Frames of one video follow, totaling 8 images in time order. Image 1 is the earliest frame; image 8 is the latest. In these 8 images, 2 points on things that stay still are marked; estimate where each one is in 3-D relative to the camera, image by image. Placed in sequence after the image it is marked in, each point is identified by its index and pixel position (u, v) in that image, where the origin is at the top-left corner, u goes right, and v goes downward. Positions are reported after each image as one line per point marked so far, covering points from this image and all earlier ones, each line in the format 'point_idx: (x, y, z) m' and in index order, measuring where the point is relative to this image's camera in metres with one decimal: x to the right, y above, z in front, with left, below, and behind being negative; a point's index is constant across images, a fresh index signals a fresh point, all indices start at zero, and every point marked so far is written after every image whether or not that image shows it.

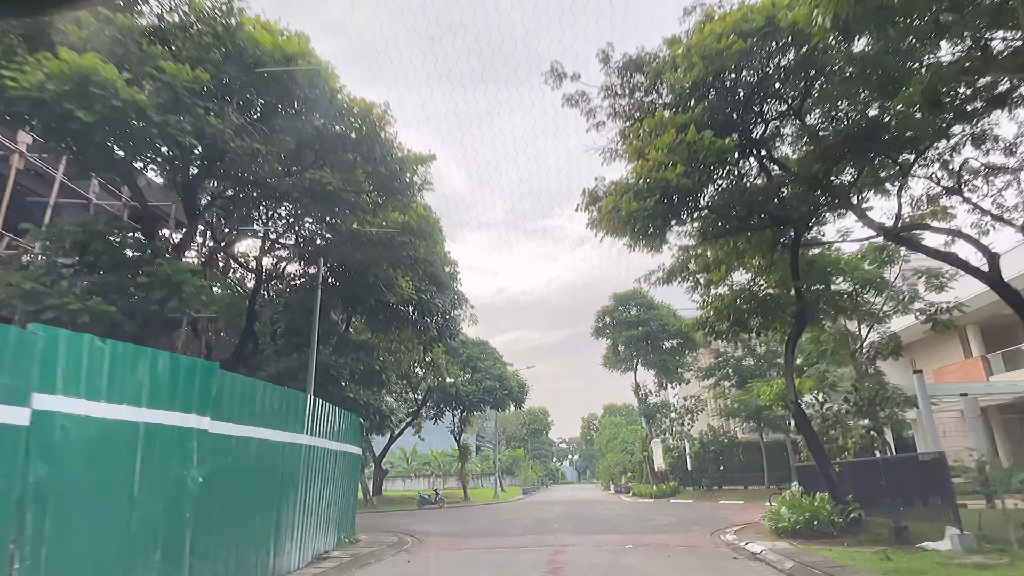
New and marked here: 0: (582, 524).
0: (+2.2, -7.3, +16.6) m
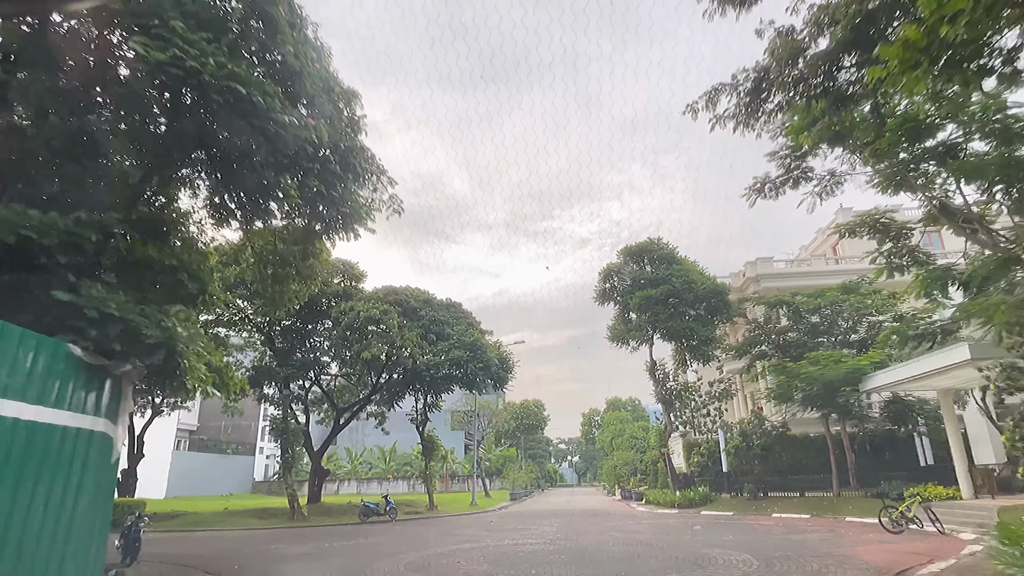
0: (+1.2, -4.7, +9.1) m
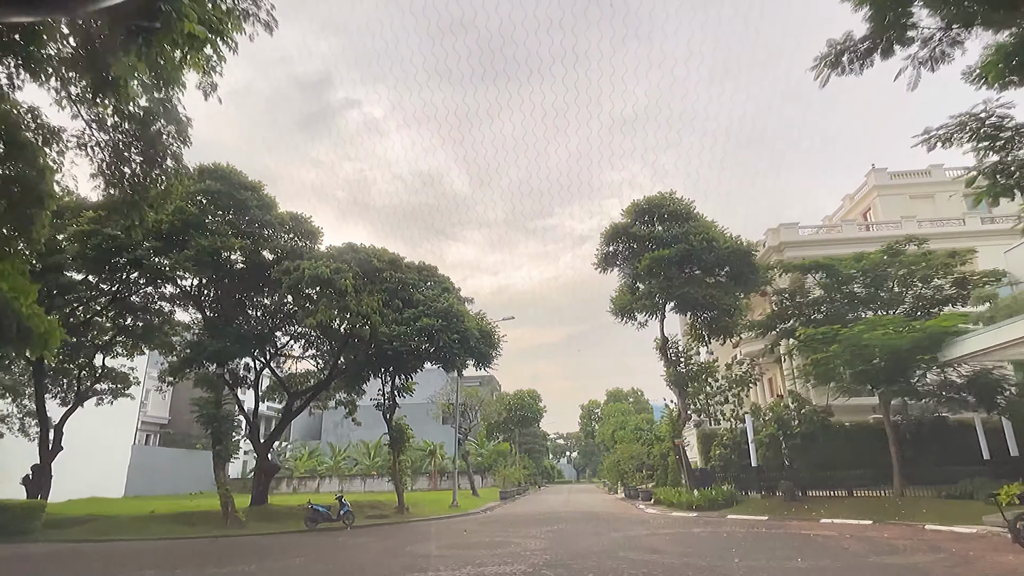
0: (+0.7, -3.2, +5.0) m
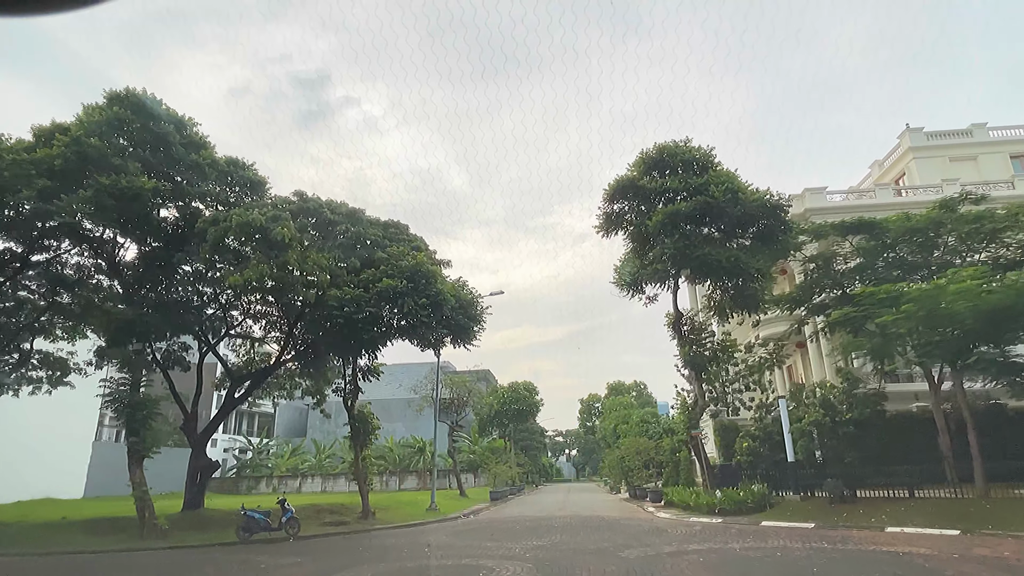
0: (+0.2, -2.0, +1.7) m
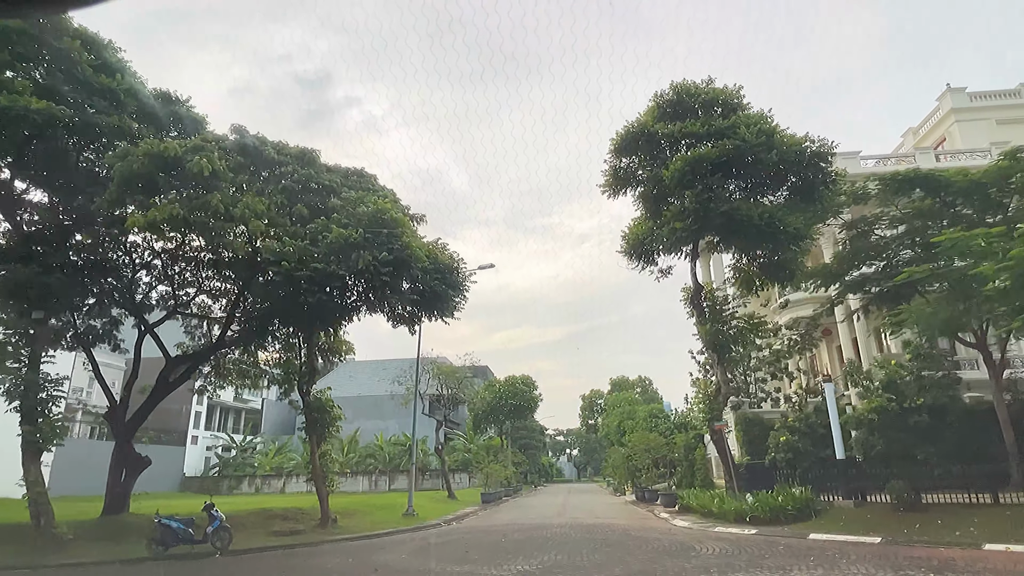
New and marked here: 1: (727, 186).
0: (-0.1, -1.0, -1.2) m
1: (+5.9, +2.8, +14.5) m
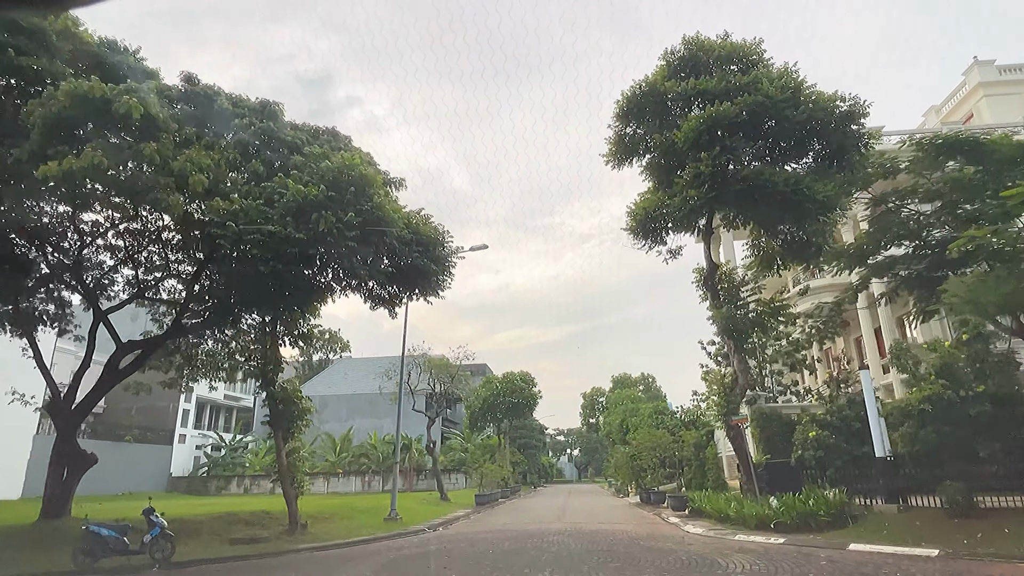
0: (-0.4, -0.4, -2.8) m
1: (+5.7, +3.3, +12.9) m
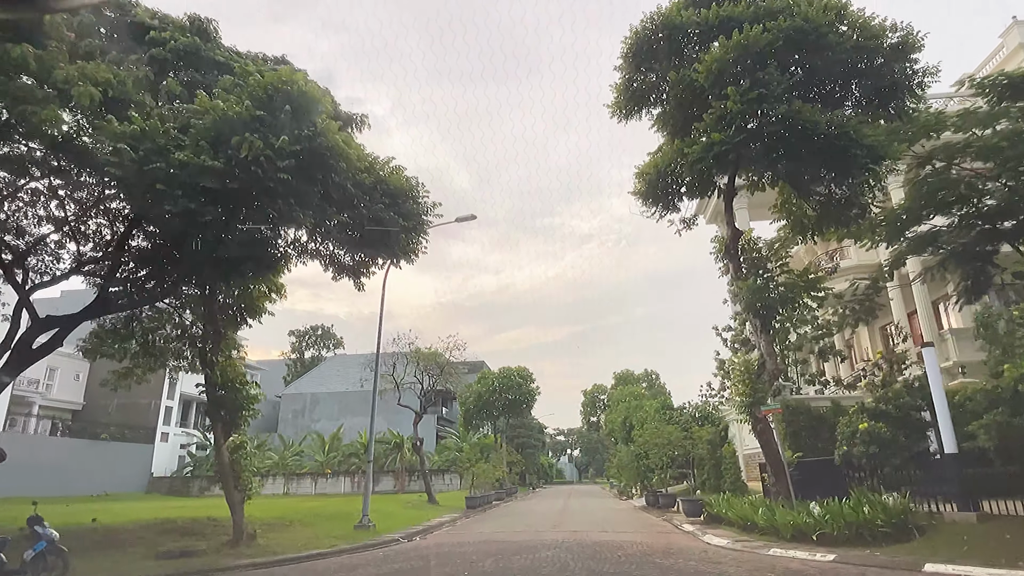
0: (-0.6, +0.3, -4.9) m
1: (+5.4, +4.0, +10.8) m
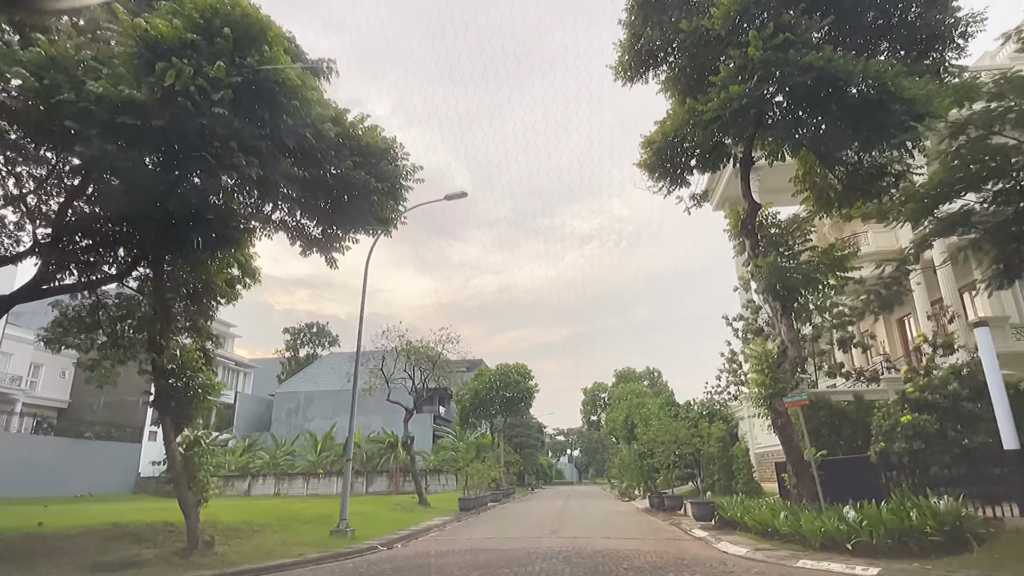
0: (-0.8, +0.7, -6.1) m
1: (+5.3, +4.5, +9.6) m
